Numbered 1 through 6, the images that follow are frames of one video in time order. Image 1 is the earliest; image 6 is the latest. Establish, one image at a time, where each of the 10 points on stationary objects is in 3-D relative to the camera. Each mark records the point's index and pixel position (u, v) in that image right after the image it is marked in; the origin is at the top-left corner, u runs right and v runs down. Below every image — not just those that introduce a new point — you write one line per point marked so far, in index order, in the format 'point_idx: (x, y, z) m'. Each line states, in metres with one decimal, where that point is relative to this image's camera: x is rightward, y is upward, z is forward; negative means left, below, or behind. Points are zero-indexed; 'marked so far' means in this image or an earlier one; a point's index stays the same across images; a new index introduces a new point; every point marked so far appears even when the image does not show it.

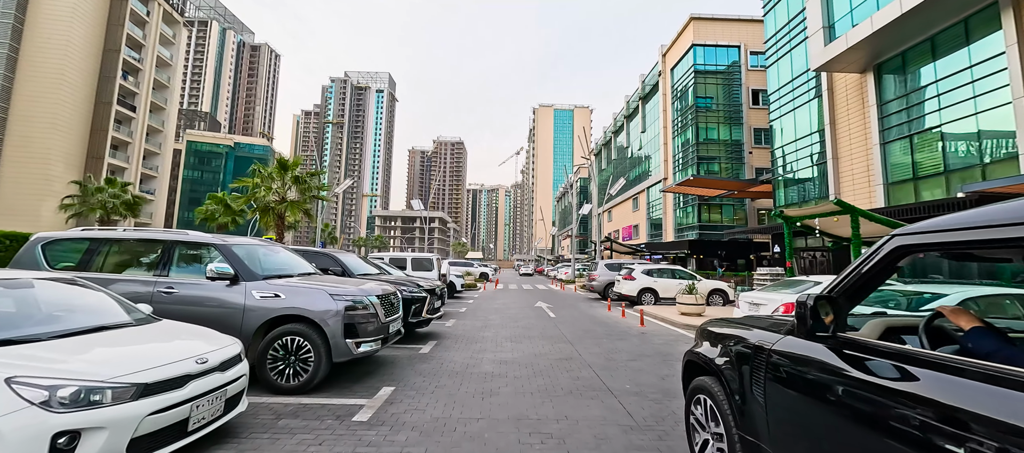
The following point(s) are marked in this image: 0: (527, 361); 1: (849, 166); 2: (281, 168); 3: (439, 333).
0: (+0.3, -2.4, +6.4) m
1: (+17.6, +3.2, +18.9) m
2: (-9.3, +2.4, +14.5) m
3: (-1.7, -2.5, +8.5) m
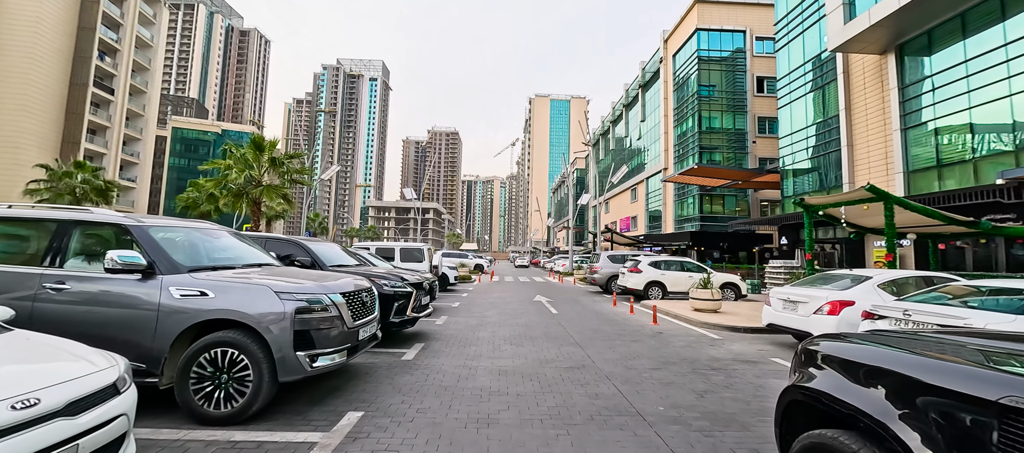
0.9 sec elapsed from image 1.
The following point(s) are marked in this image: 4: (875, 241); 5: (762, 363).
0: (+0.3, -2.1, +5.3) m
1: (+17.4, +3.6, +17.9) m
2: (-9.3, +2.8, +13.2) m
3: (-1.7, -2.2, +7.4) m
4: (+17.0, -0.7, +17.1) m
5: (+4.2, -2.3, +6.0) m
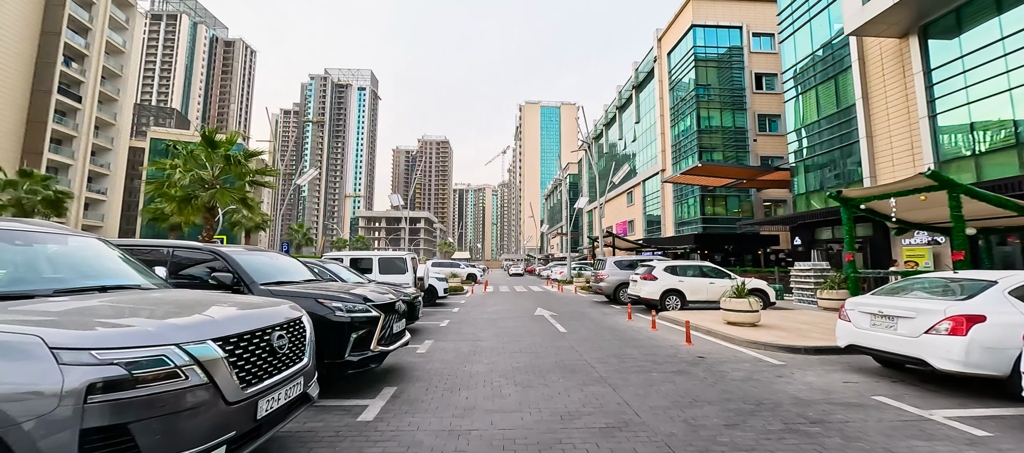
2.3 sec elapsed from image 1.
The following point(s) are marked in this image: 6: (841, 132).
0: (+0.4, -2.0, +3.5) m
1: (+17.2, +3.7, +16.6) m
2: (-9.5, +2.5, +11.3) m
3: (-1.7, -2.2, +5.5) m
4: (+16.8, -0.5, +15.6) m
5: (+4.3, -2.1, +4.3) m
6: (+17.4, +5.0, +19.1) m
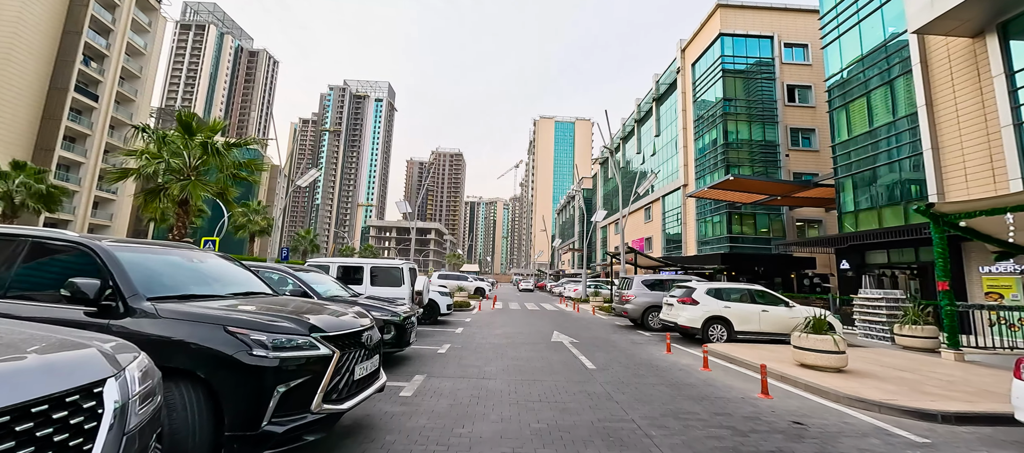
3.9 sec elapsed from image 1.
0: (+0.5, -2.0, +1.7) m
1: (+17.8, +2.8, +14.5) m
2: (-9.0, +2.6, +10.0) m
3: (-1.5, -2.1, +3.8) m
4: (+17.4, -1.4, +13.4) m
5: (+4.4, -2.2, +2.4) m
6: (+18.2, +3.9, +17.1) m
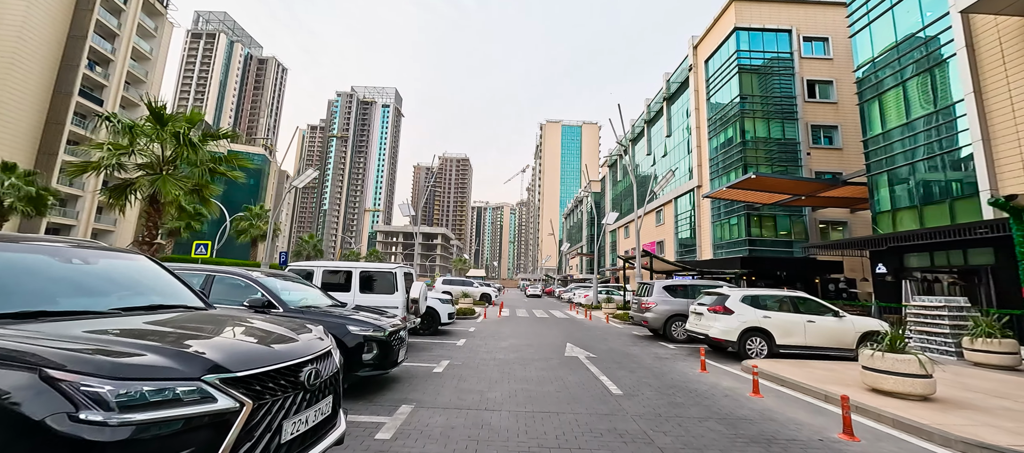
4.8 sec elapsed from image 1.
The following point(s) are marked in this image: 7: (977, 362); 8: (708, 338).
0: (+0.6, -1.8, +0.5) m
1: (+18.1, +2.8, +13.1) m
2: (-8.8, +2.6, +9.0) m
3: (-1.4, -2.0, +2.6) m
4: (+17.6, -1.4, +11.9) m
5: (+4.5, -2.1, +1.1) m
6: (+18.5, +3.9, +15.6) m
7: (+11.0, -3.2, +8.6) m
8: (+4.9, -2.8, +9.1) m
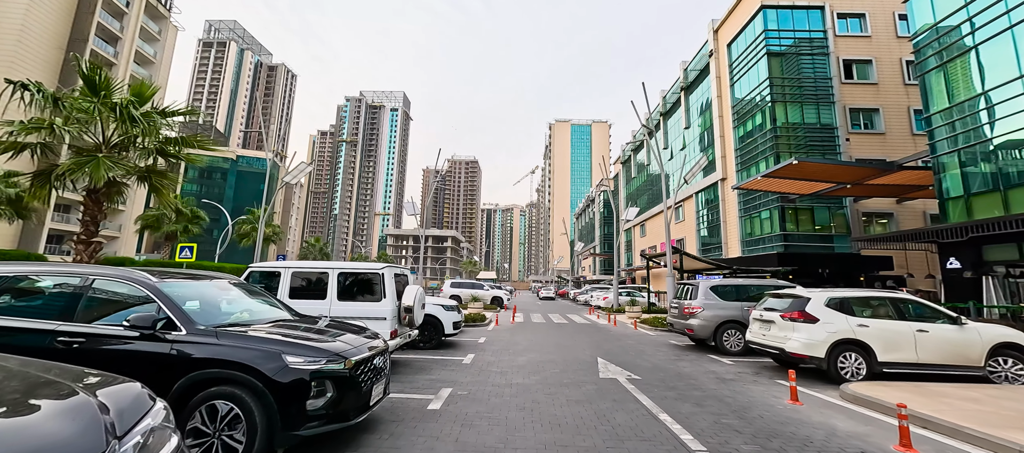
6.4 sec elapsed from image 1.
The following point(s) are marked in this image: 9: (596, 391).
0: (+0.7, -1.5, -1.4) m
1: (+18.5, +3.3, +10.7) m
2: (-8.5, +2.7, +7.4) m
3: (-1.2, -1.8, +0.8) m
4: (+18.1, -0.9, +9.5) m
5: (+4.6, -1.7, -0.9) m
6: (+19.0, +4.4, +13.3) m
7: (+11.4, -2.8, +6.4) m
8: (+5.3, -2.5, +7.1) m
9: (+1.5, -2.7, +6.0) m
